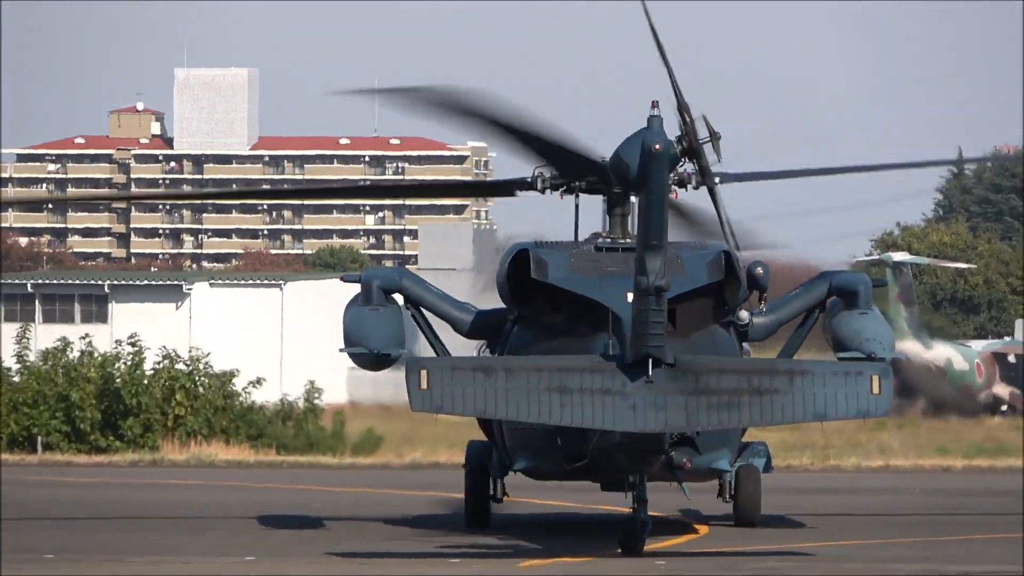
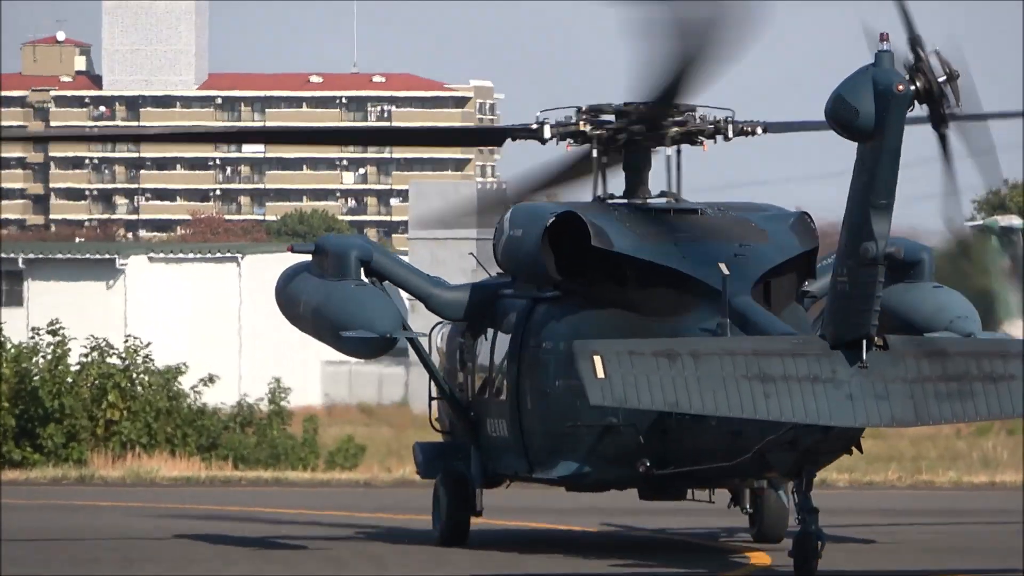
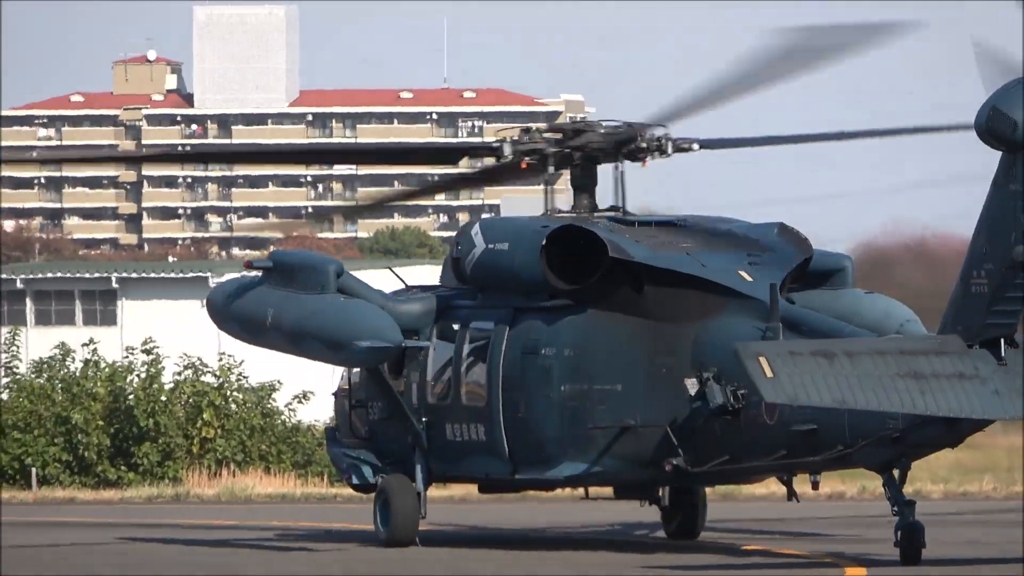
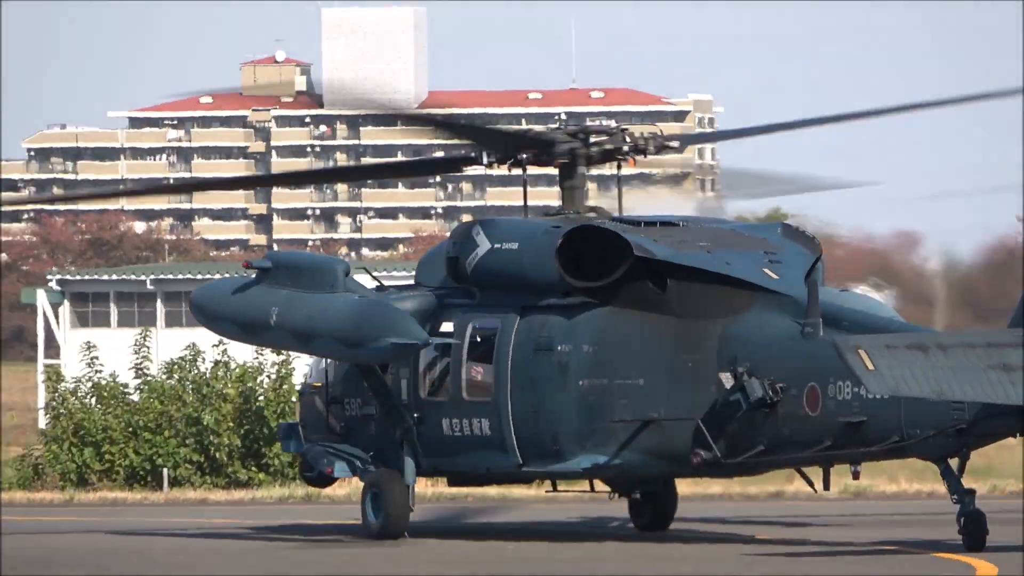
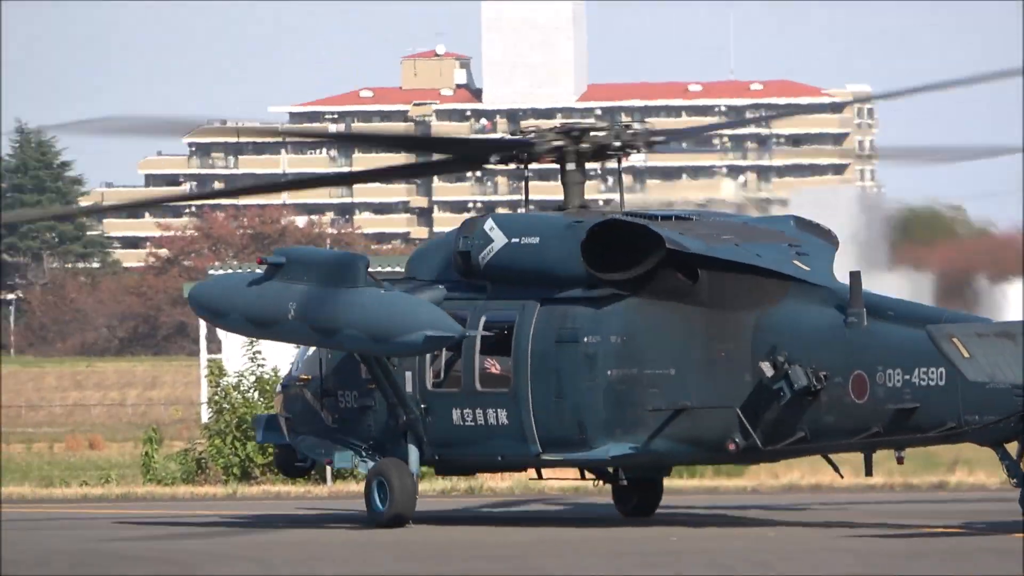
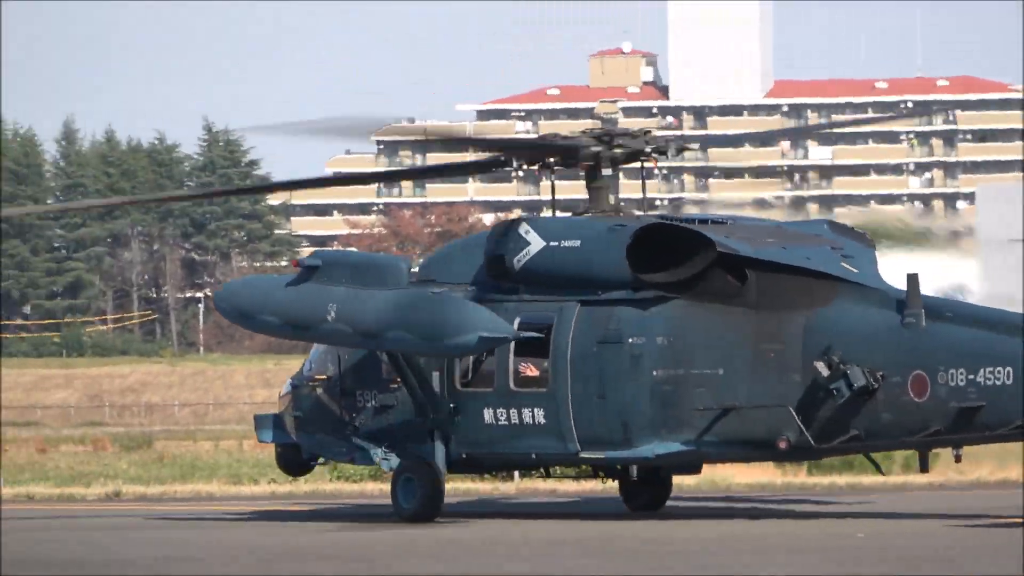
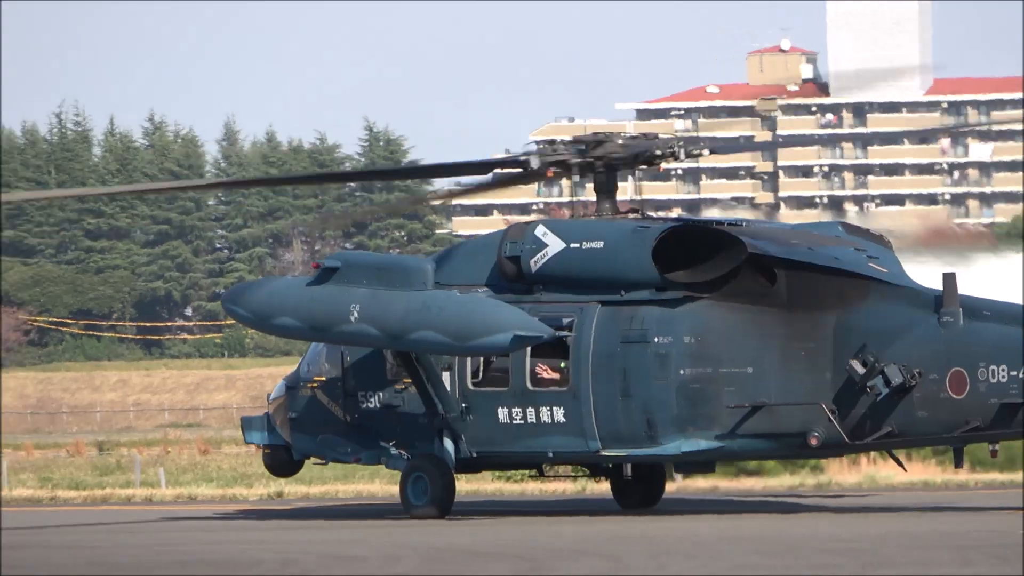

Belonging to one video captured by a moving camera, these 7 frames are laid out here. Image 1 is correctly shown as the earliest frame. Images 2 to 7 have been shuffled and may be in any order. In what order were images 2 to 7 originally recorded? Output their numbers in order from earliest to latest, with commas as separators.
2, 3, 4, 5, 6, 7
